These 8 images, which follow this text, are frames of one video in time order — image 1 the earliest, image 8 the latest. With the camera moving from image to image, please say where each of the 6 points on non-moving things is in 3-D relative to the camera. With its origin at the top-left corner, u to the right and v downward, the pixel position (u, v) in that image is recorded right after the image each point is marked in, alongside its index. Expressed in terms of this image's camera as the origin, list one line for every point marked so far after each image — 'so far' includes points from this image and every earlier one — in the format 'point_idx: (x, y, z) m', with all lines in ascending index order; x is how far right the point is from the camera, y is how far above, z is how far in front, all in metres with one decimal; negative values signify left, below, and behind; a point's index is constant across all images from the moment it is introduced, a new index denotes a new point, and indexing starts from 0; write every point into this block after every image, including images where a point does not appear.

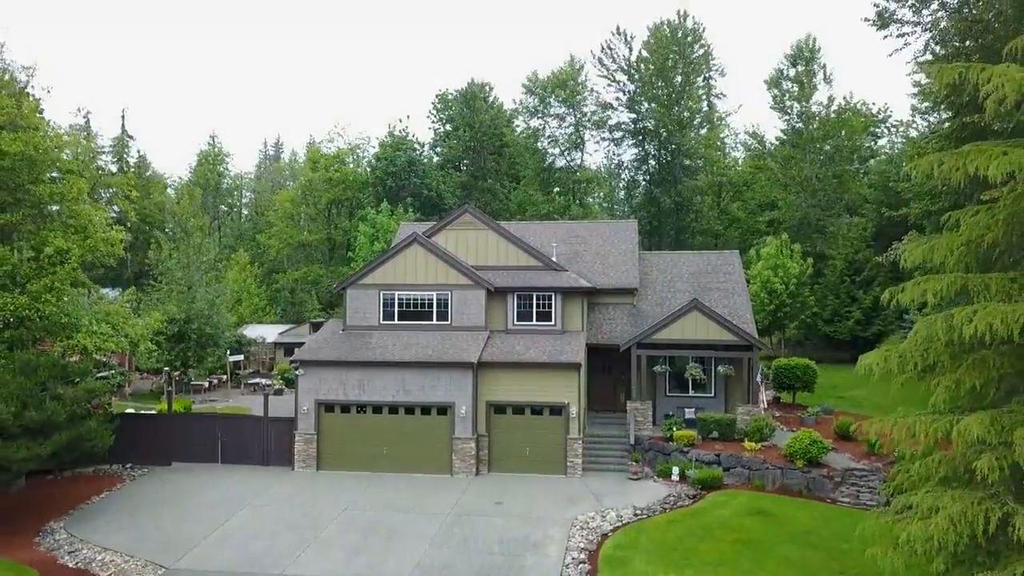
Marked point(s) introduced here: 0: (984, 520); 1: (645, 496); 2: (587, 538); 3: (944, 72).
0: (+6.6, -3.0, +9.6) m
1: (+3.4, -5.3, +18.1) m
2: (+1.7, -5.5, +15.6) m
3: (+6.9, +3.4, +11.4) m
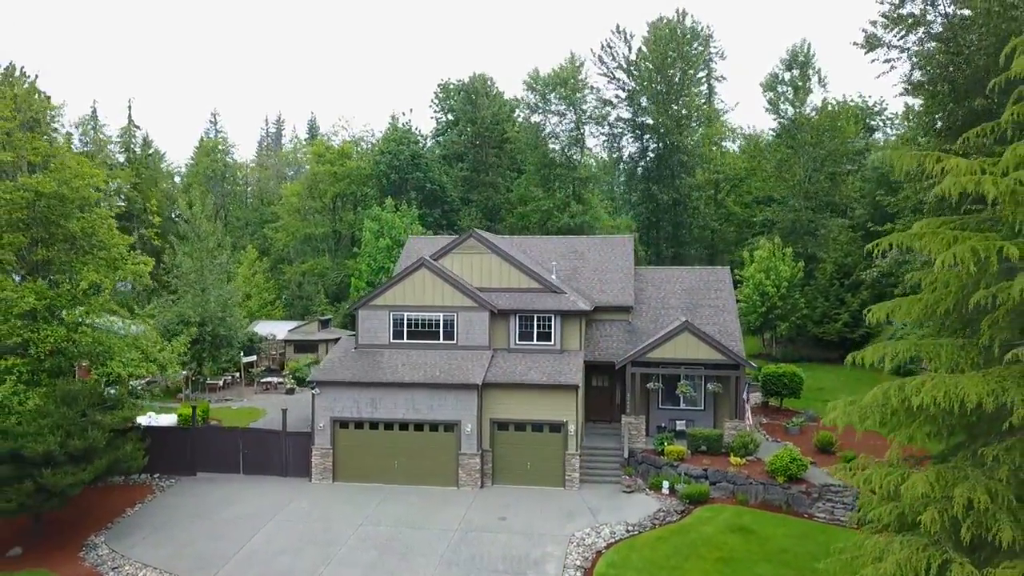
0: (+6.7, -4.3, +11.1) m
1: (+3.5, -6.2, +19.7) m
2: (+1.7, -6.5, +17.2) m
3: (+6.9, +2.3, +12.6) m
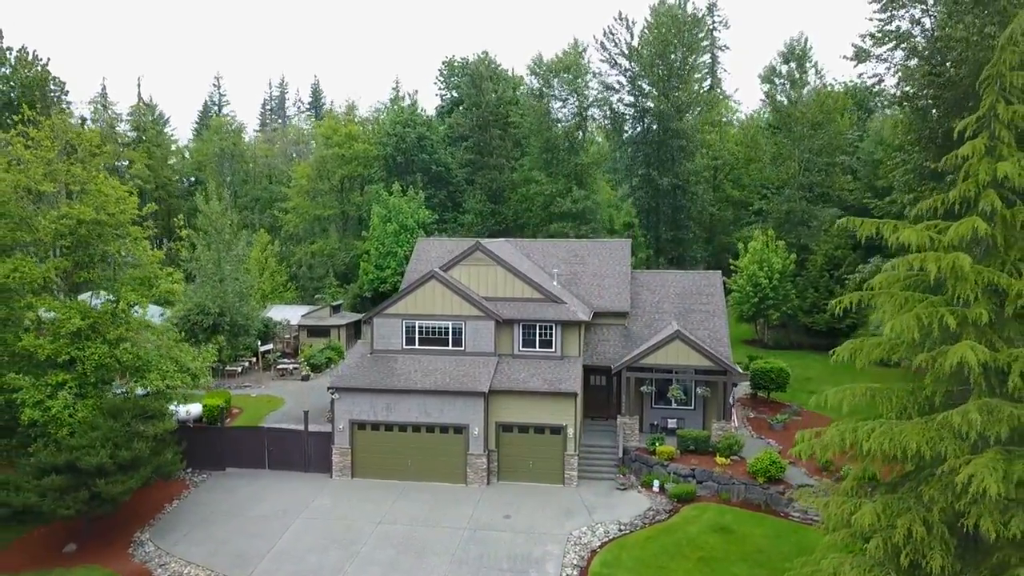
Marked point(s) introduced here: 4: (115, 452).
0: (+6.7, -5.4, +13.0) m
1: (+3.6, -6.8, +21.7) m
2: (+1.8, -7.2, +19.3) m
3: (+7.0, +1.2, +14.0) m
4: (-11.0, -4.6, +19.9) m
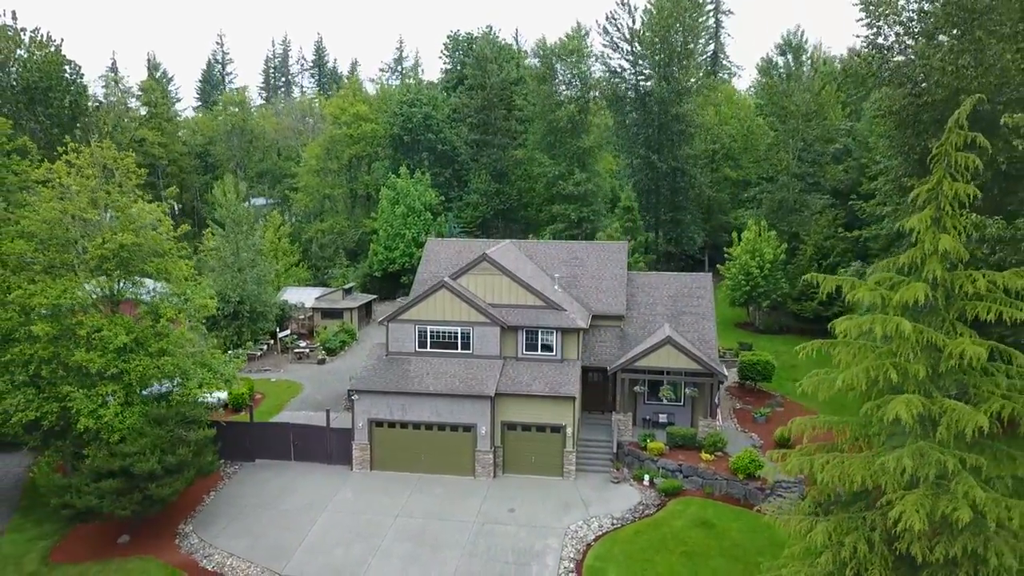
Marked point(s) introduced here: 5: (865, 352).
0: (+6.8, -6.6, +15.4) m
1: (+3.7, -7.3, +24.2) m
2: (+1.9, -8.0, +21.7) m
3: (+7.1, +0.1, +15.9) m
4: (-10.9, -5.3, +22.3) m
5: (+7.7, -1.4, +15.5) m
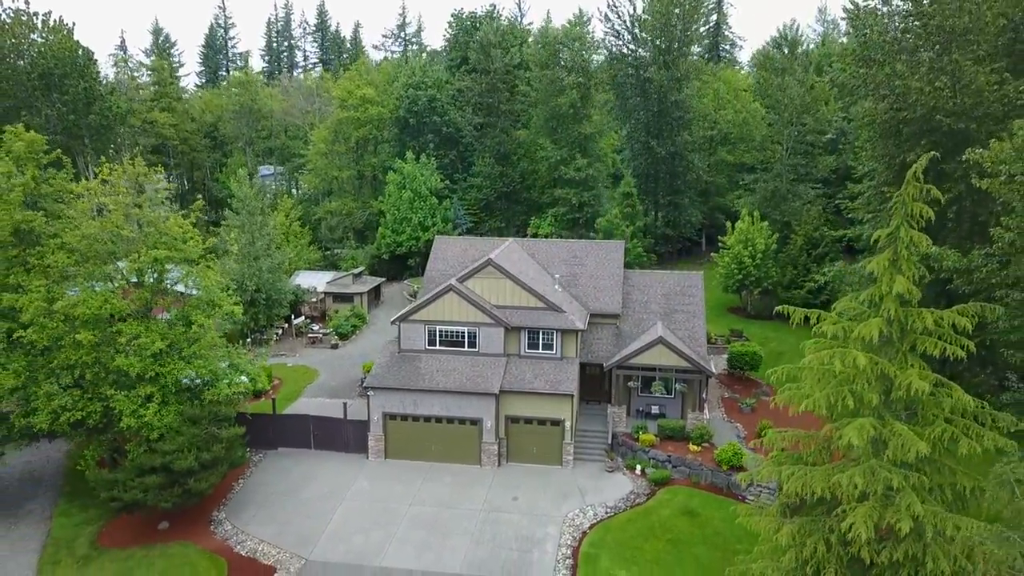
0: (+6.9, -7.4, +17.6) m
1: (+3.9, -7.6, +26.5) m
2: (+2.0, -8.4, +24.1) m
3: (+7.1, -0.7, +17.7) m
4: (-10.8, -5.8, +24.5) m
5: (+7.8, -2.2, +17.4) m
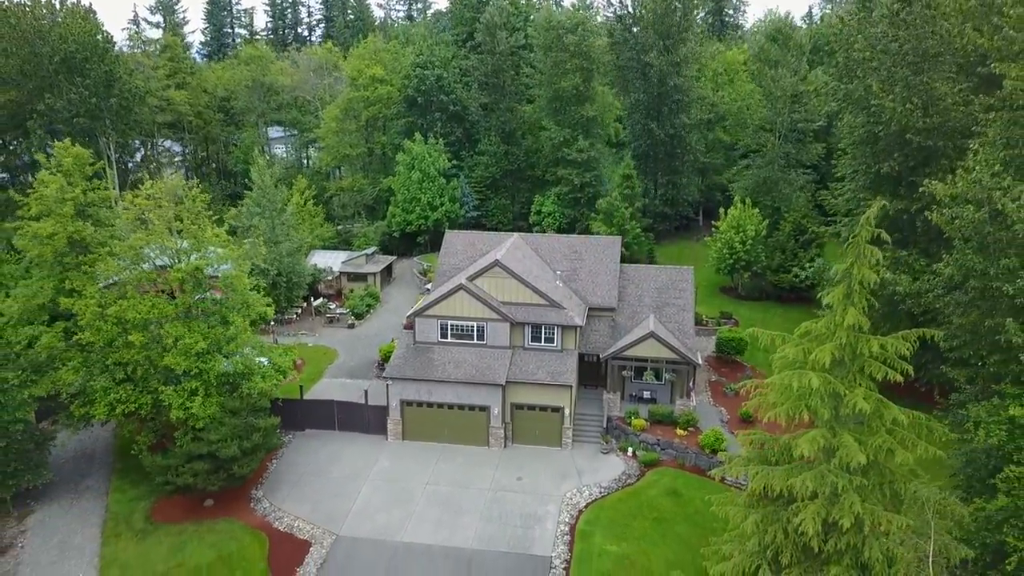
0: (+7.0, -8.2, +20.8) m
1: (+4.1, -7.7, +29.7) m
2: (+2.2, -8.7, +27.4) m
3: (+7.2, -1.5, +20.4) m
4: (-10.7, -6.1, +27.7) m
5: (+7.9, -3.0, +20.2) m
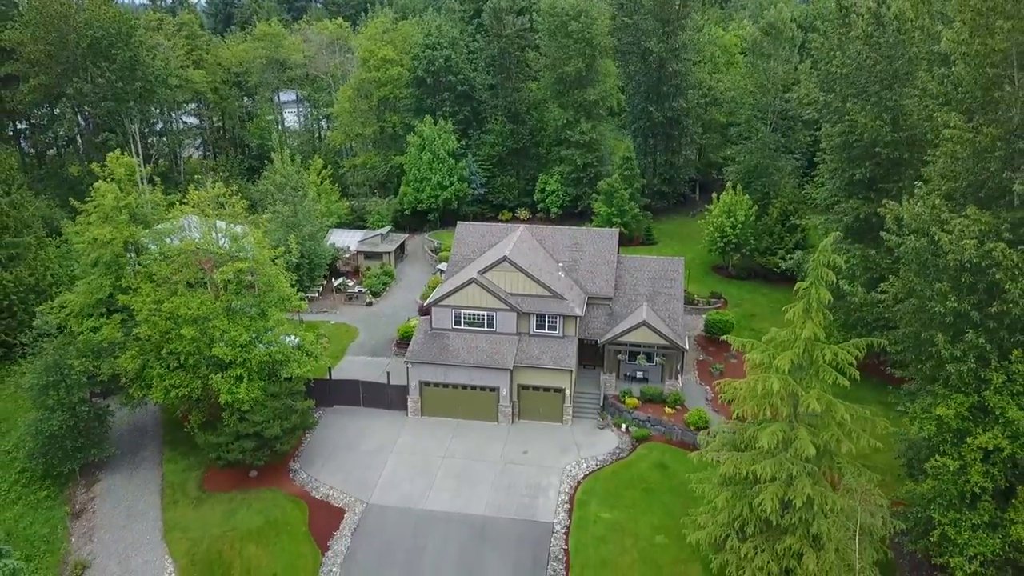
0: (+7.3, -8.6, +24.7) m
1: (+4.4, -7.5, +33.6) m
2: (+2.5, -8.6, +31.4) m
3: (+7.5, -2.0, +23.9) m
4: (-10.3, -6.1, +31.6) m
5: (+8.1, -3.5, +23.7) m
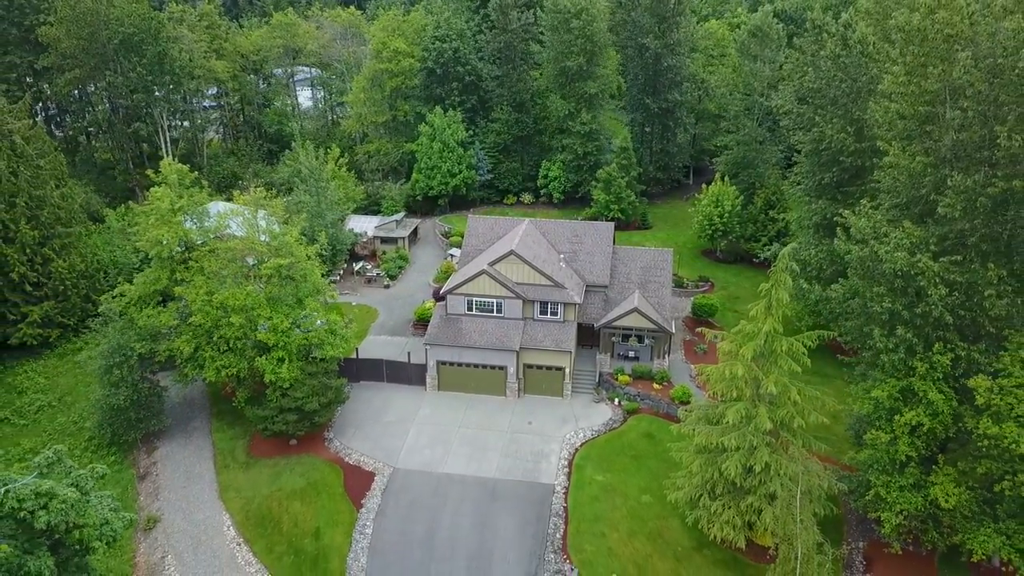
0: (+7.6, -8.6, +29.5) m
1: (+4.7, -7.0, +38.3) m
2: (+2.9, -8.3, +36.2) m
3: (+7.8, -2.0, +28.3) m
4: (-10.0, -5.7, +36.3) m
5: (+8.4, -3.6, +28.3) m
